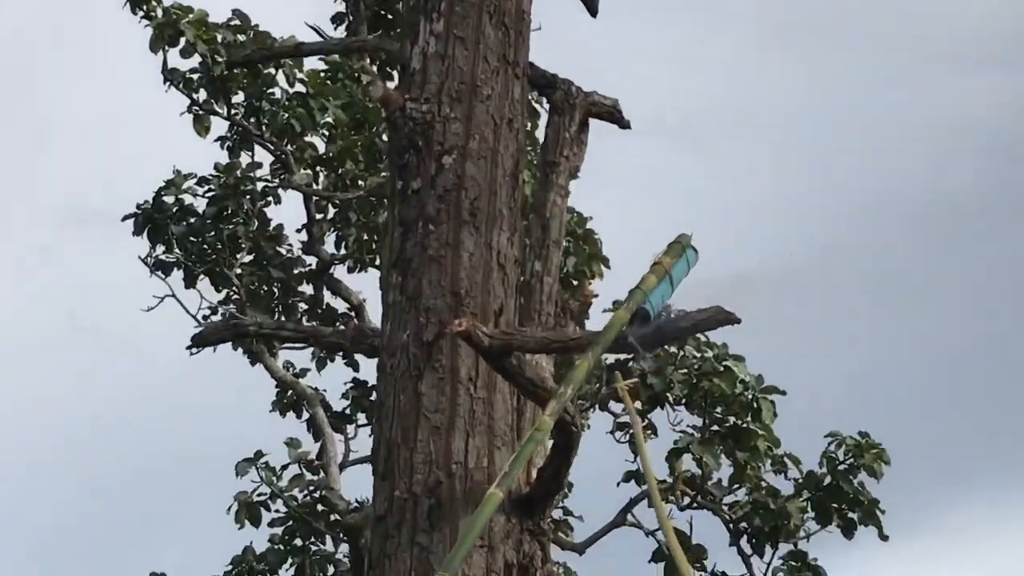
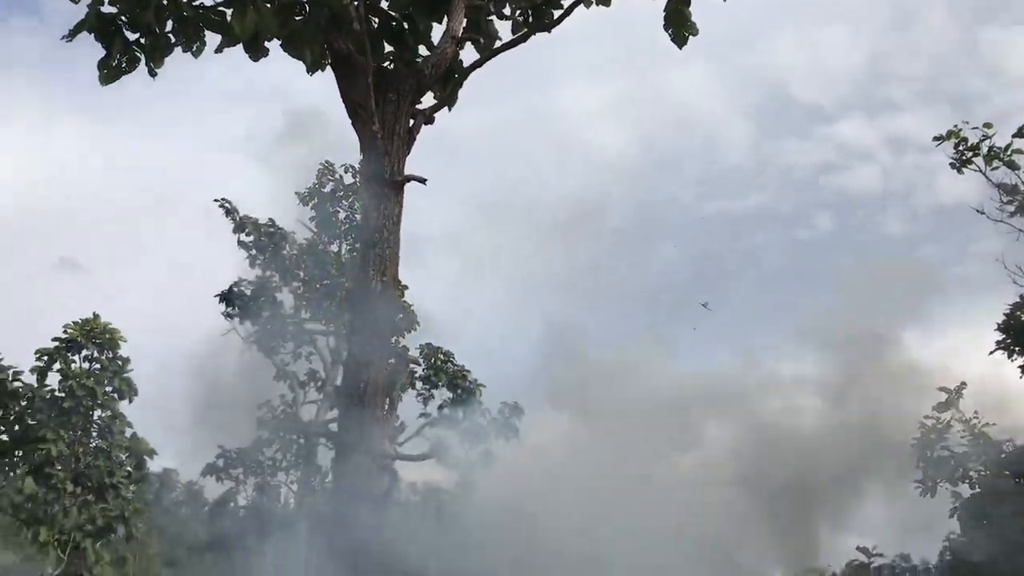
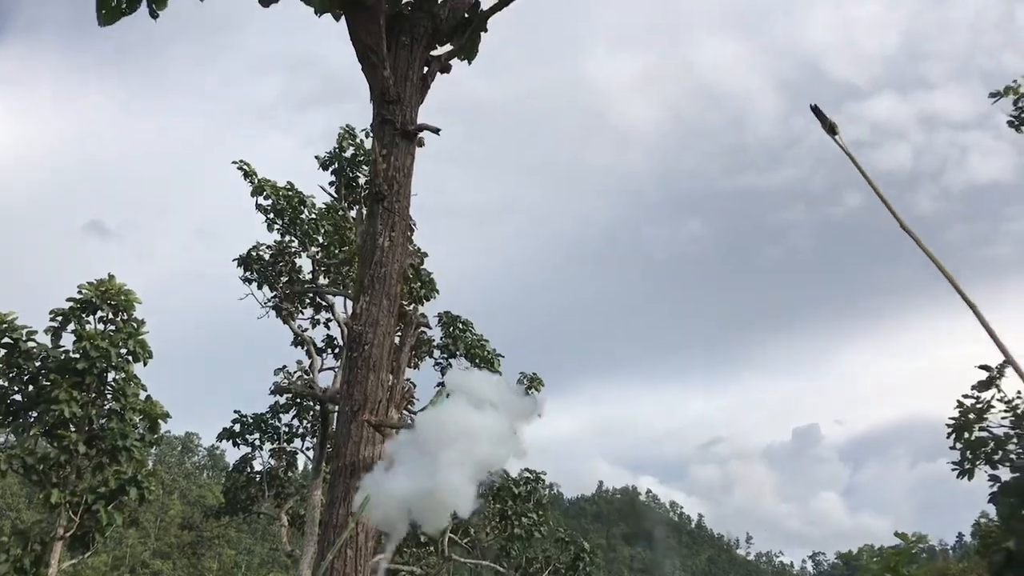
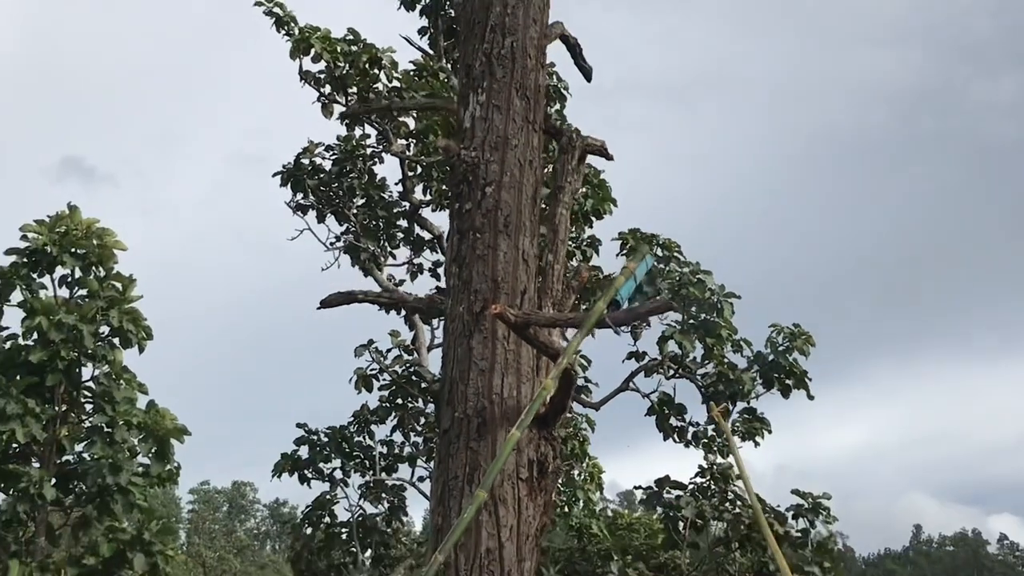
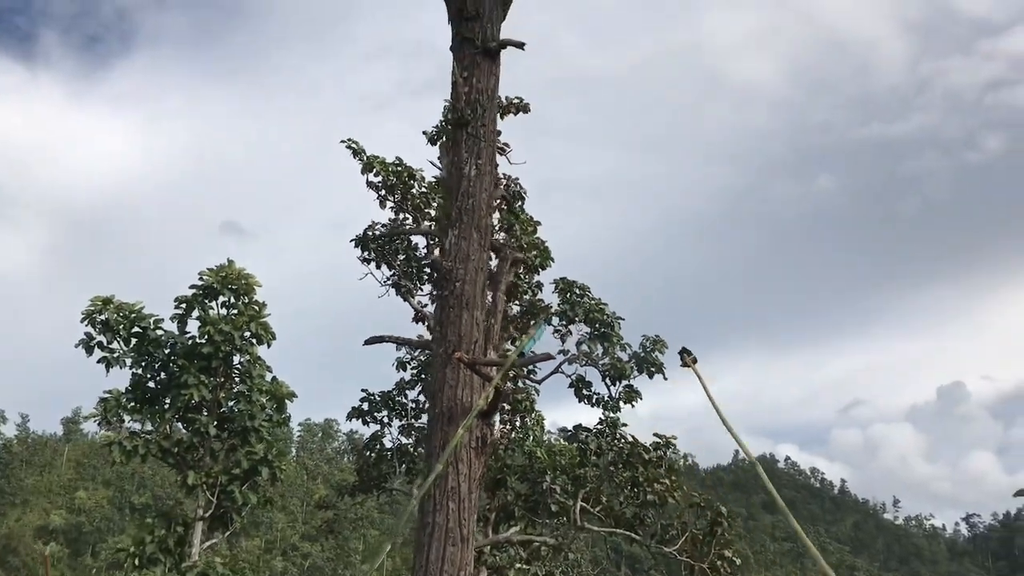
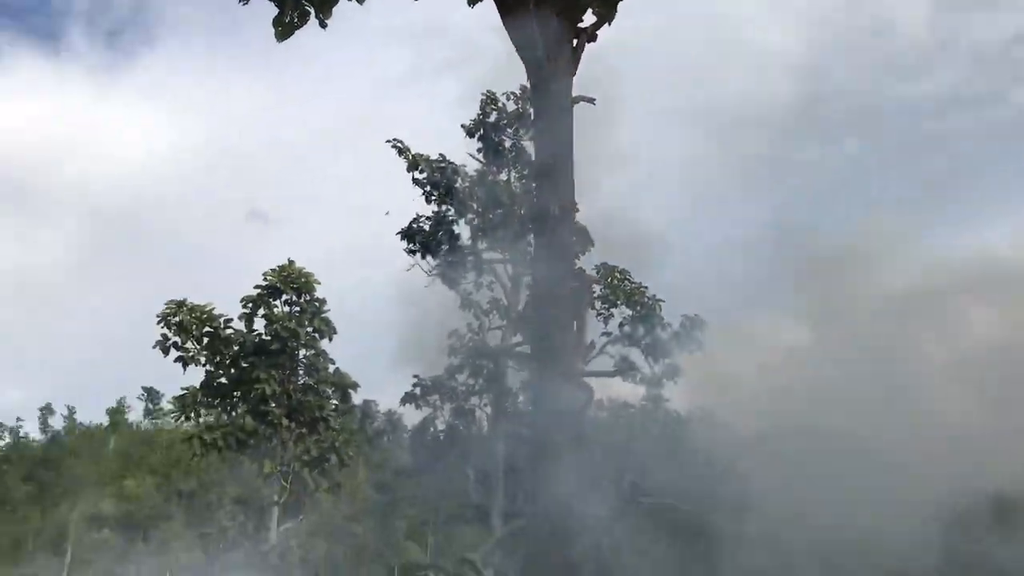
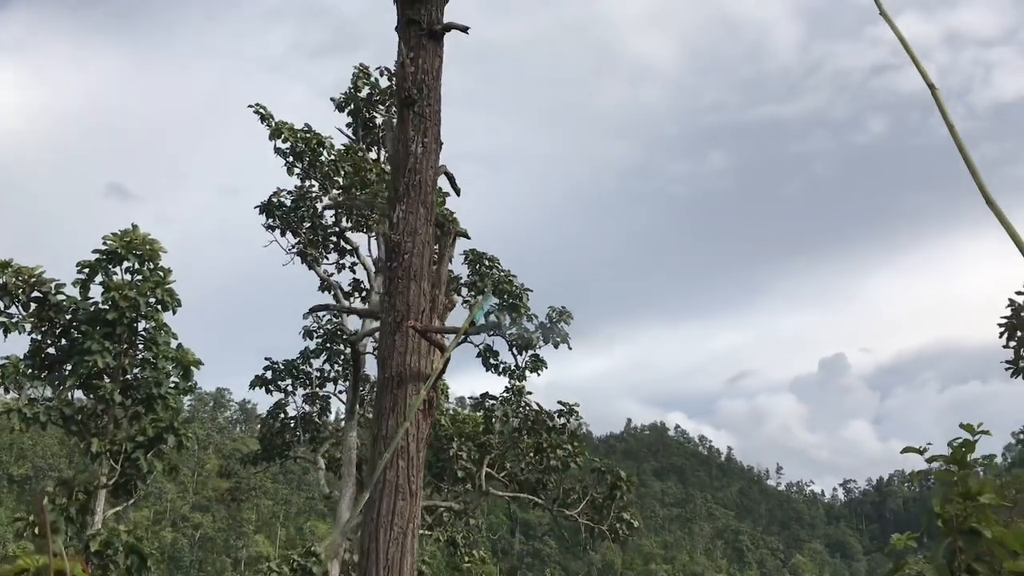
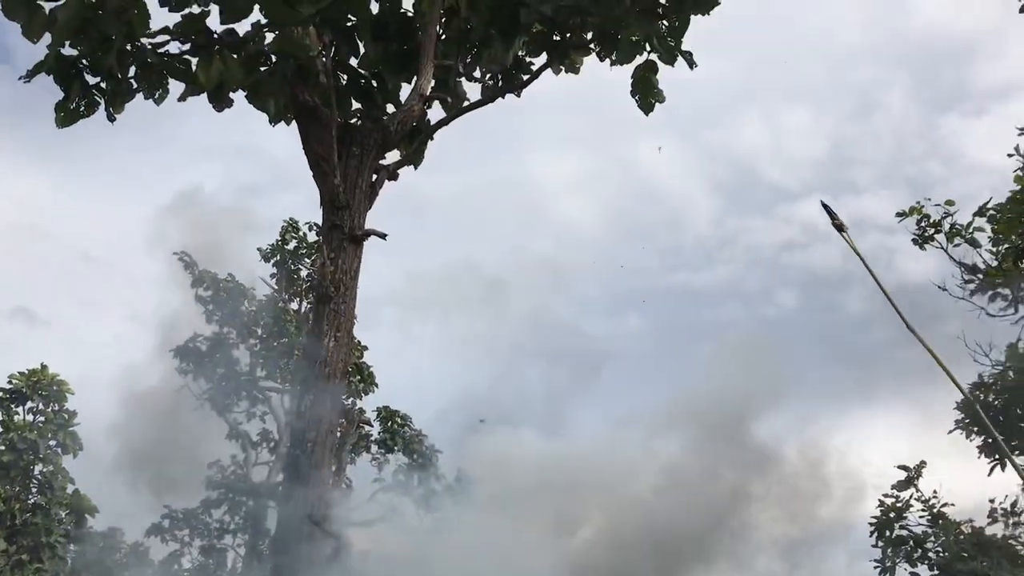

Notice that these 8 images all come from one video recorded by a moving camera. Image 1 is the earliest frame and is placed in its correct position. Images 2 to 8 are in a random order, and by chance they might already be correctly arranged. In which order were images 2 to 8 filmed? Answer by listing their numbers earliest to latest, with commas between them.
4, 5, 7, 3, 8, 2, 6
